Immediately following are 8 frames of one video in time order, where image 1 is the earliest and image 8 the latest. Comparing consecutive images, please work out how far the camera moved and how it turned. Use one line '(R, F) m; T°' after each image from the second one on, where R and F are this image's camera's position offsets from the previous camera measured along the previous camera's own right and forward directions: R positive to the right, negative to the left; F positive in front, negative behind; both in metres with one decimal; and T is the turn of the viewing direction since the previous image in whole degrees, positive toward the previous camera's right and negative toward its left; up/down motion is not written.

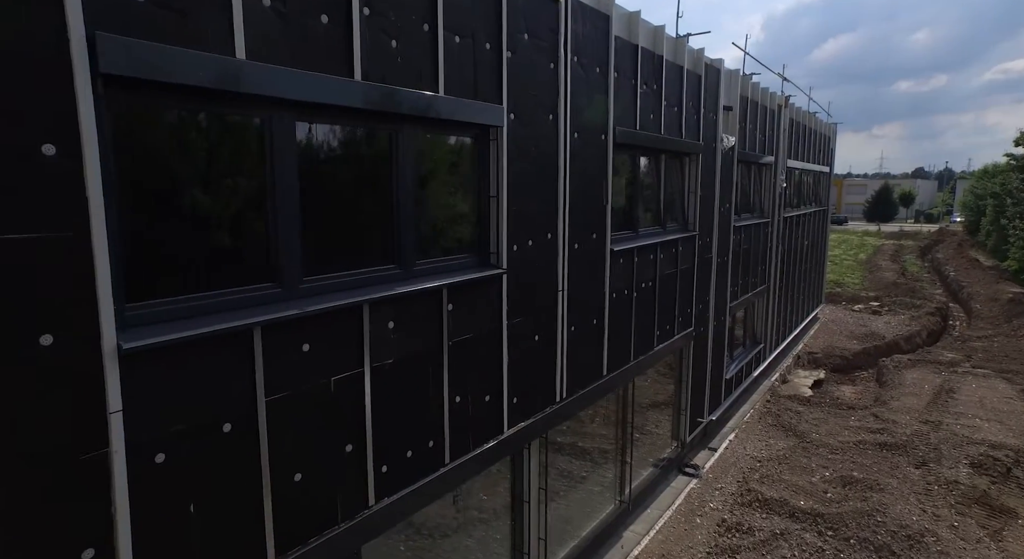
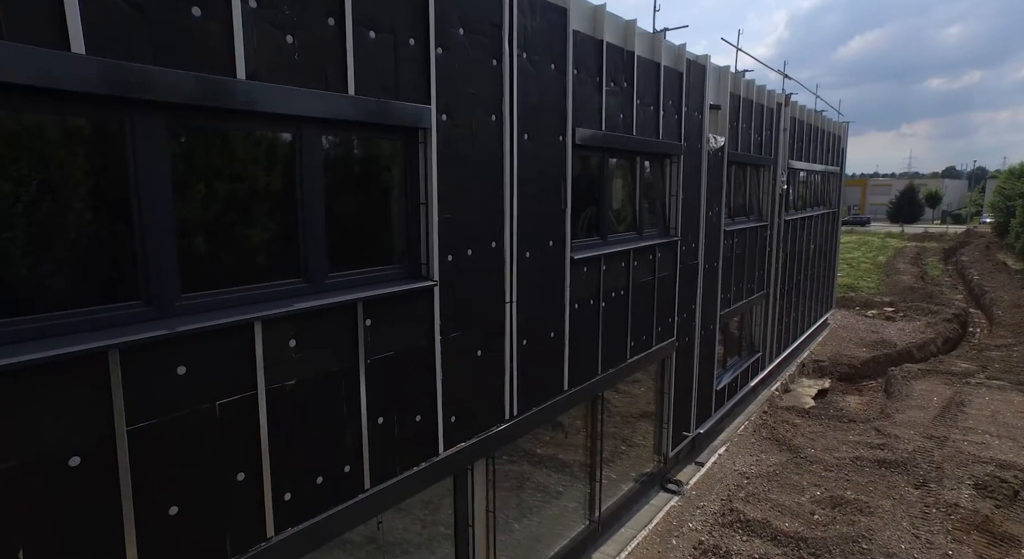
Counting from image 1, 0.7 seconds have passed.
(+0.5, +0.3) m; -2°
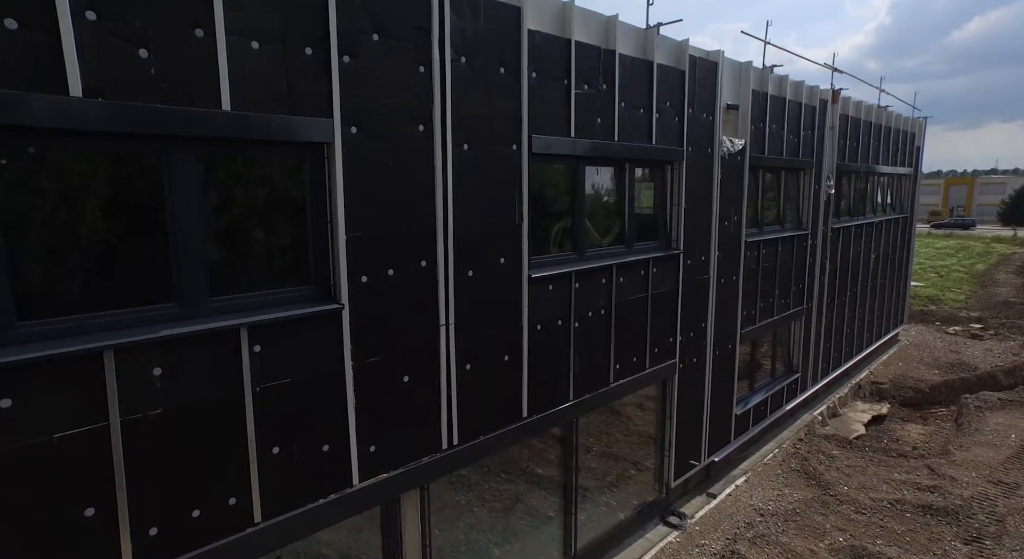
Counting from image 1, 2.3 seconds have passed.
(+0.9, +0.4) m; -8°
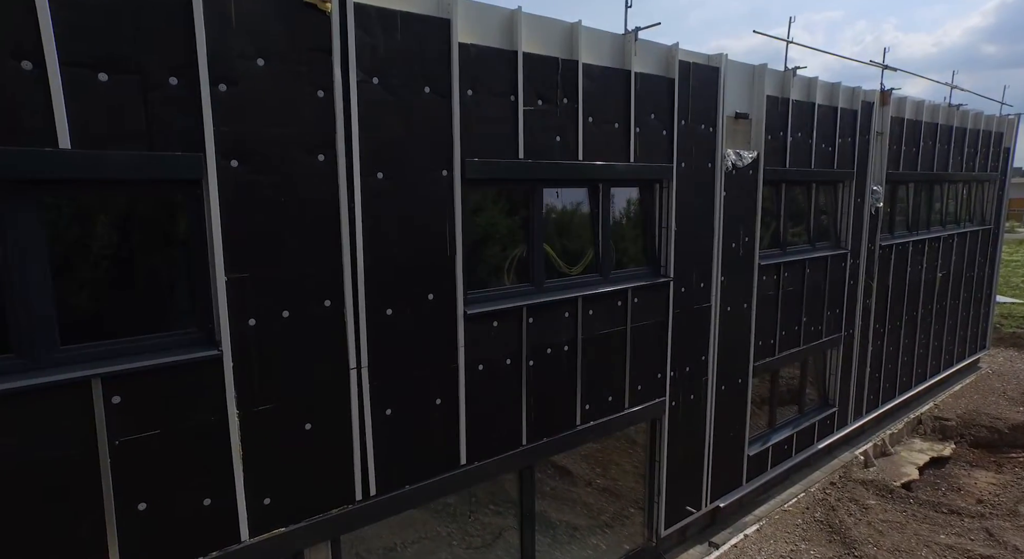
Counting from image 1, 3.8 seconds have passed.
(+1.0, +0.5) m; -7°
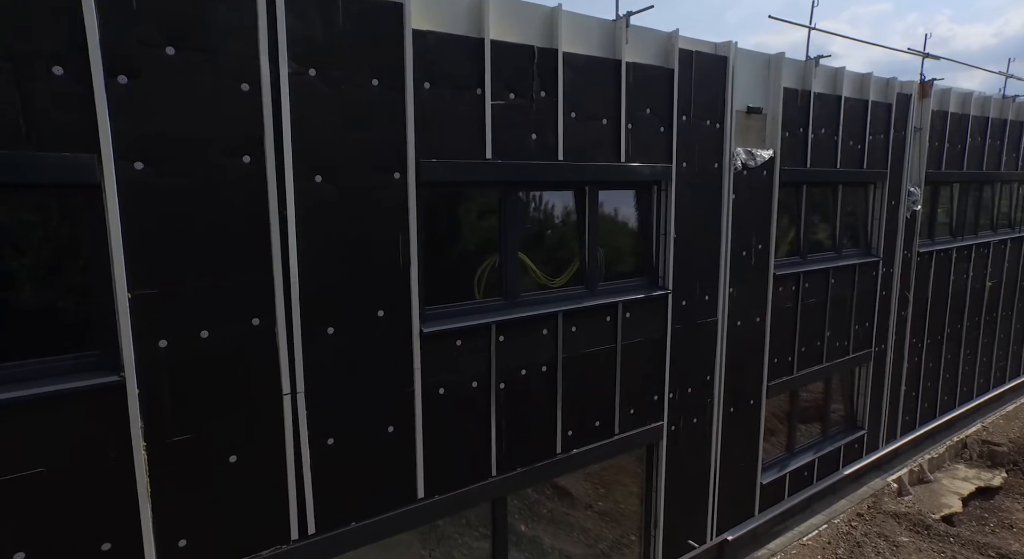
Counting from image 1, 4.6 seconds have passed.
(+0.5, +0.5) m; -3°
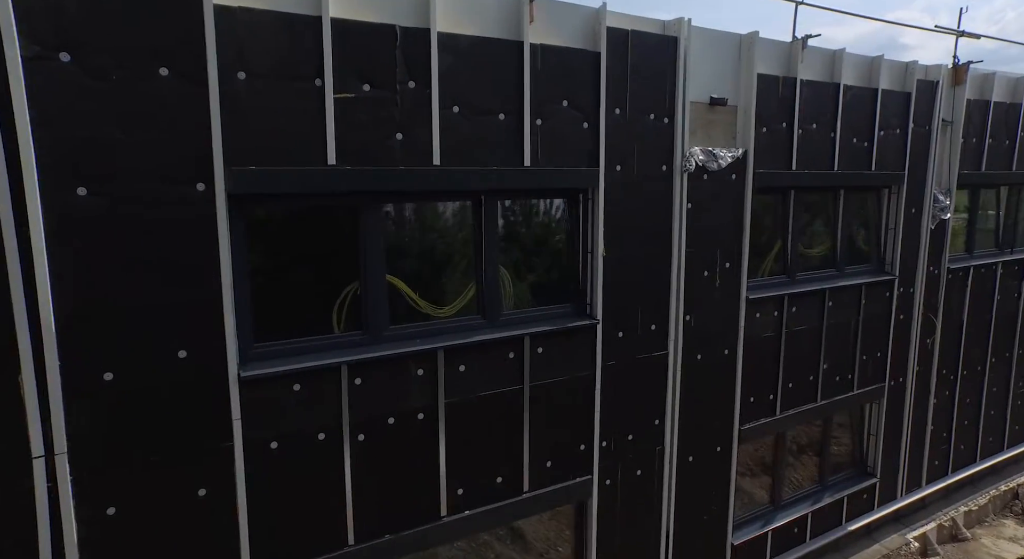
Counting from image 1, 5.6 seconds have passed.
(+1.1, +0.8) m; -5°
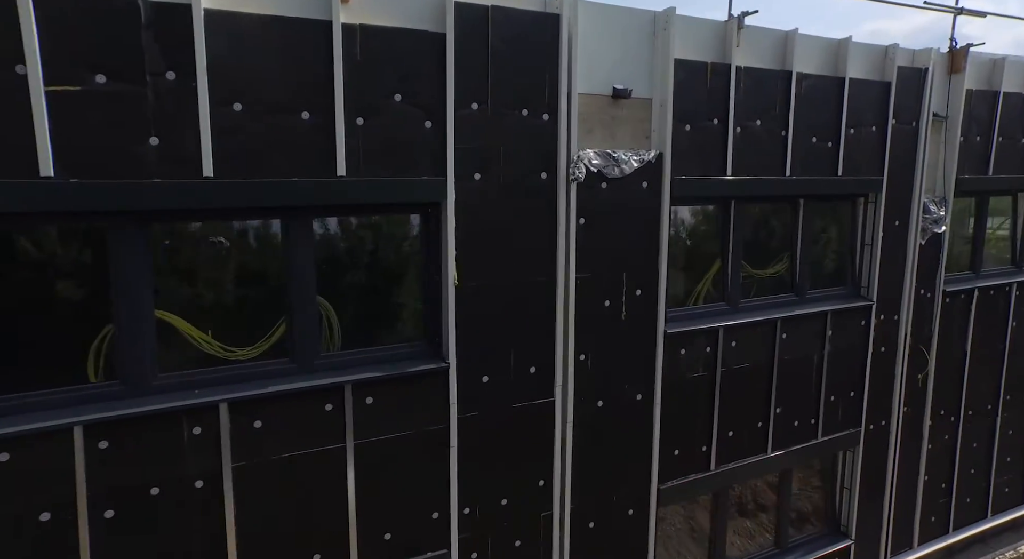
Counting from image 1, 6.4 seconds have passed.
(+1.1, +0.8) m; -4°
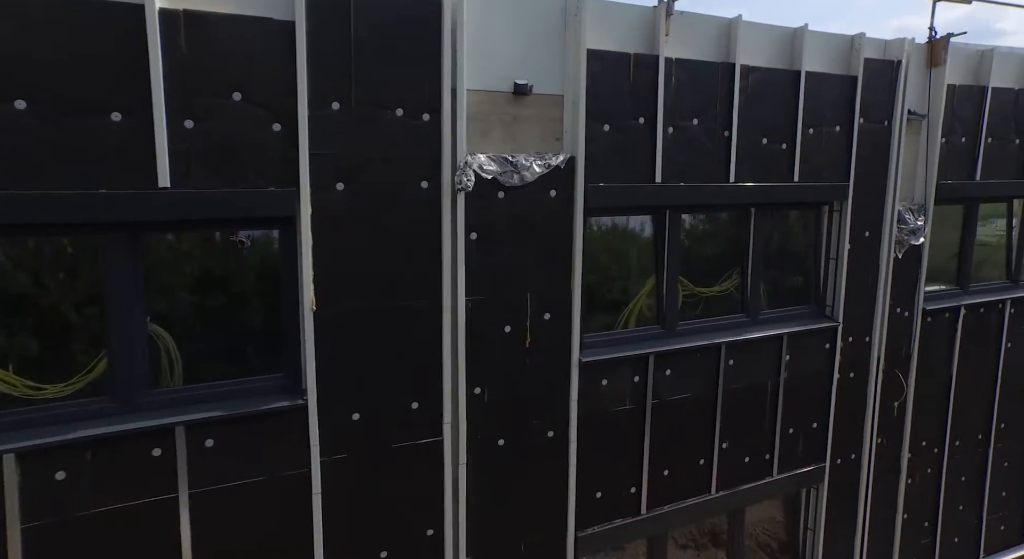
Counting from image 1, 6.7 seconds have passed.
(+0.7, +0.5) m; -2°
